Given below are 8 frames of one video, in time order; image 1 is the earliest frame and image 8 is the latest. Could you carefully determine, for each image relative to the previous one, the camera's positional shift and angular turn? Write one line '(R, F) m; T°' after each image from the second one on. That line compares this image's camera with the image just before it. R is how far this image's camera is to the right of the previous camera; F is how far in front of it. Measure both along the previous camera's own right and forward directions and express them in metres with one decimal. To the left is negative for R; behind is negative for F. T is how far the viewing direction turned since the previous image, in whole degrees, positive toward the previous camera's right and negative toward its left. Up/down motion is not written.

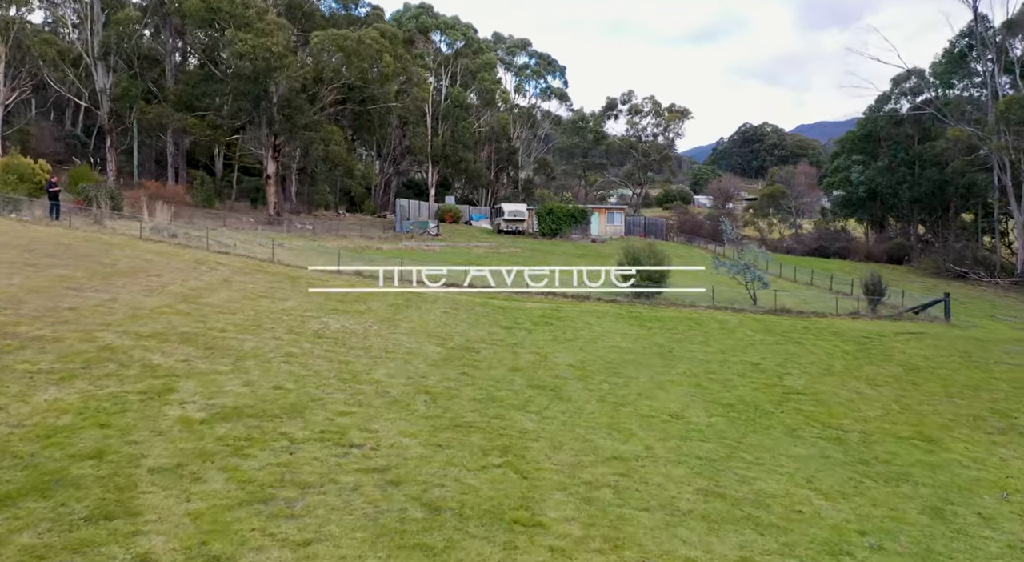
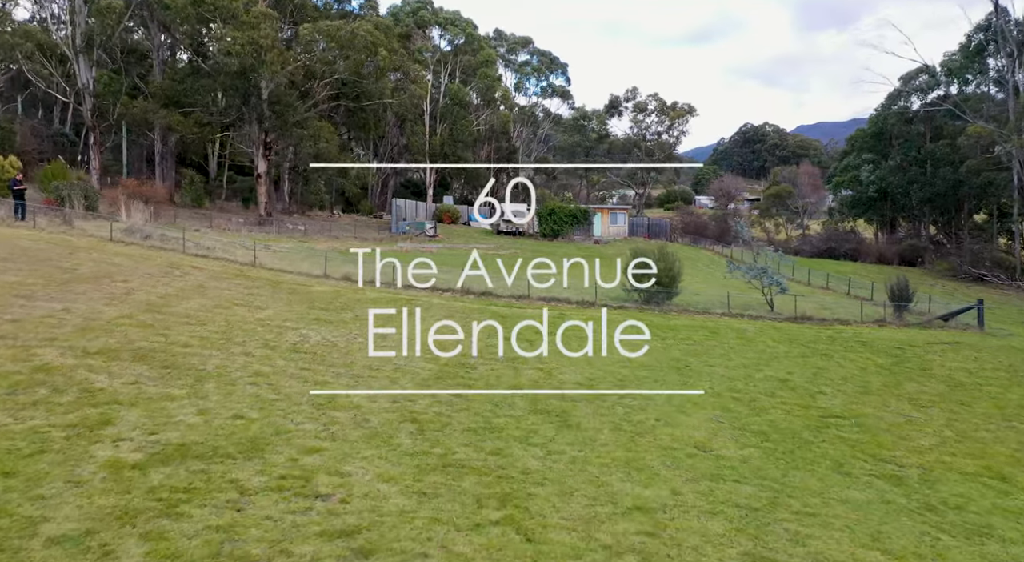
(0.0, +1.5) m; 0°
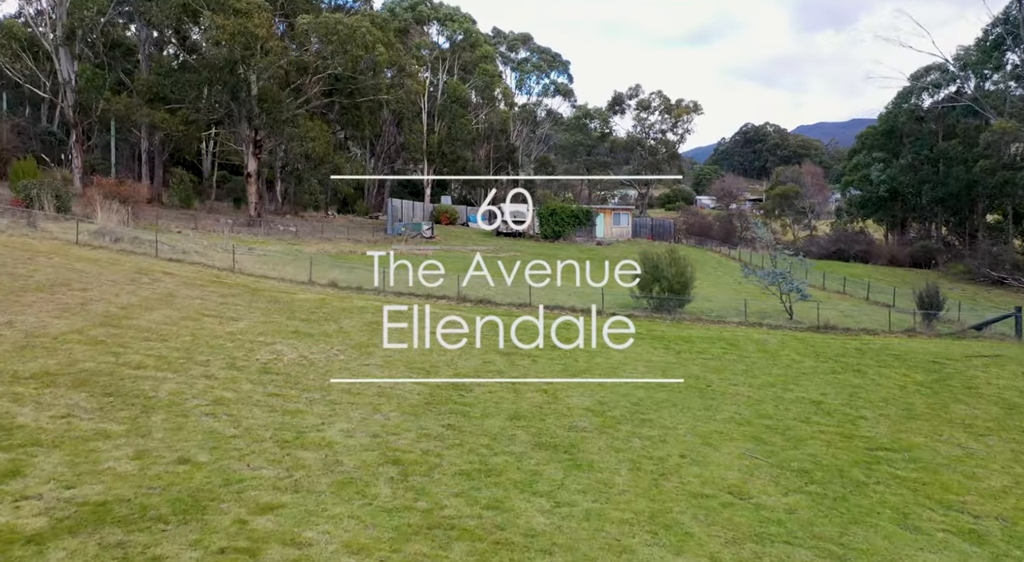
(0.0, +1.5) m; 0°
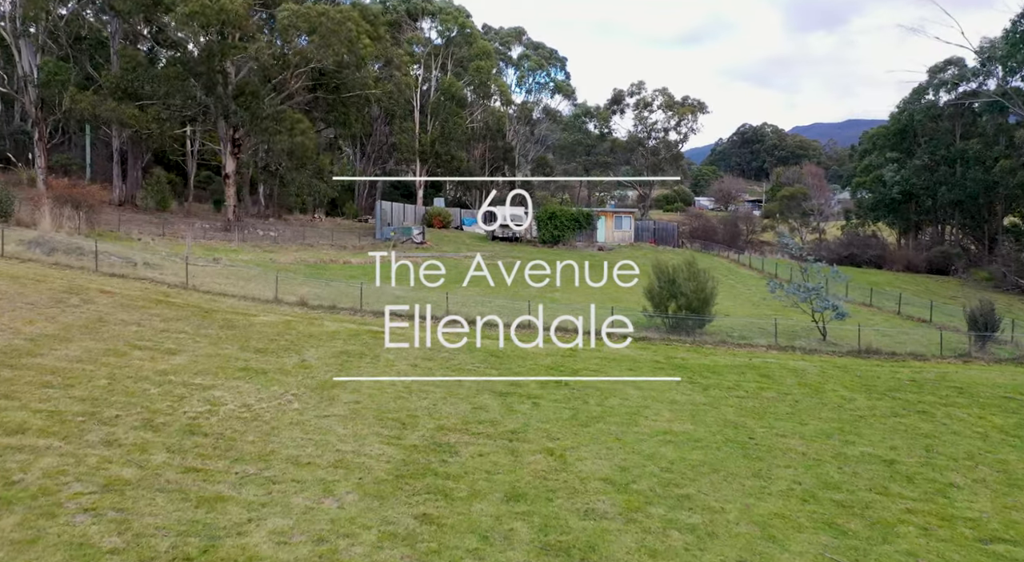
(0.0, +2.4) m; 0°
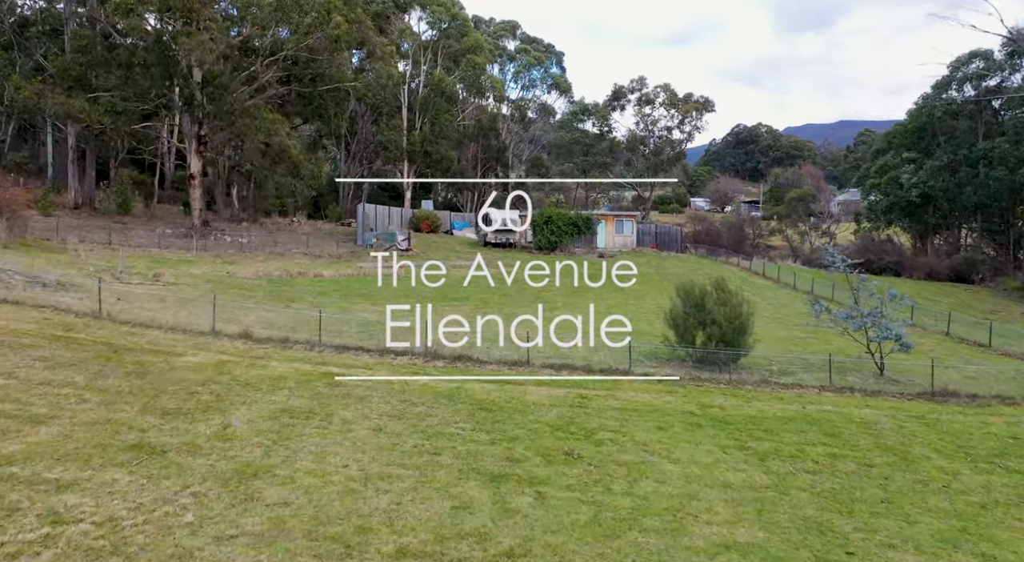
(0.0, +3.1) m; +1°
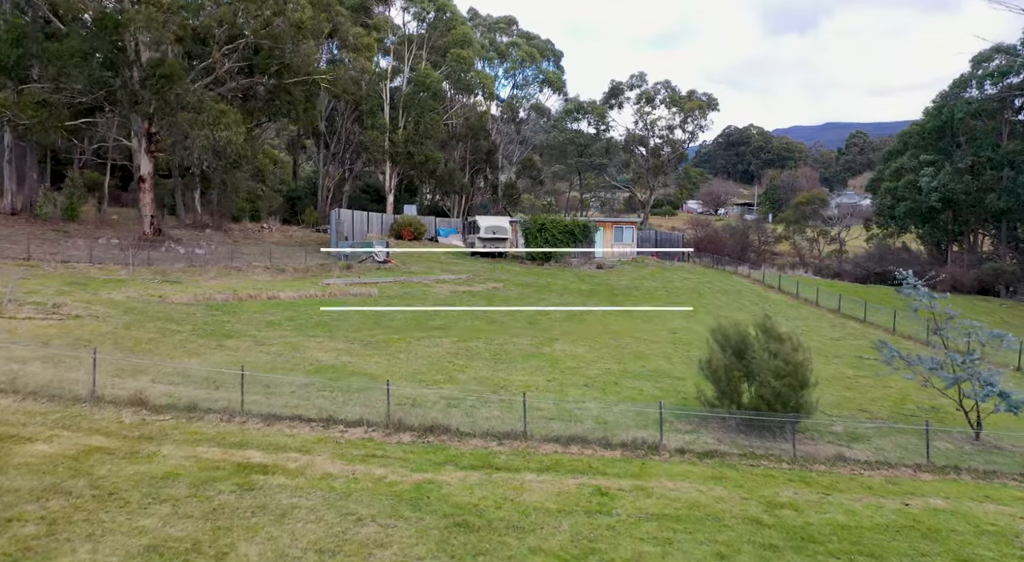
(0.0, +3.4) m; +1°
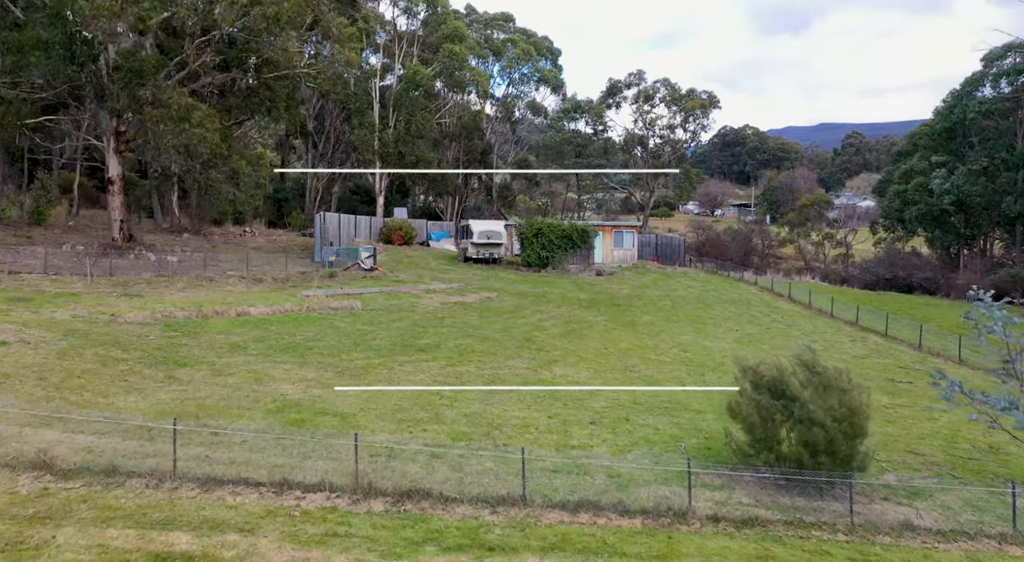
(0.0, +1.8) m; 0°
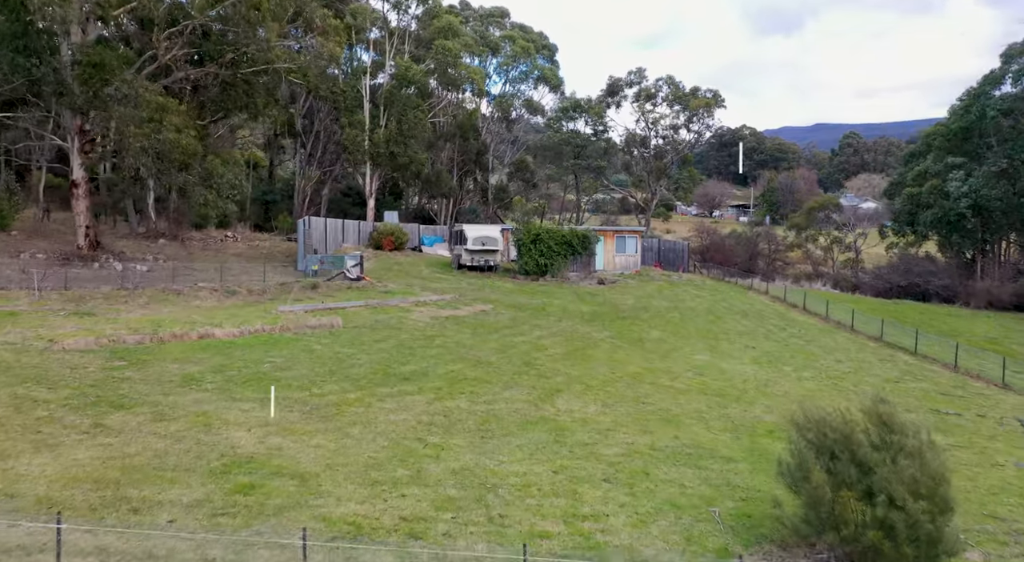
(0.0, +2.0) m; 0°
